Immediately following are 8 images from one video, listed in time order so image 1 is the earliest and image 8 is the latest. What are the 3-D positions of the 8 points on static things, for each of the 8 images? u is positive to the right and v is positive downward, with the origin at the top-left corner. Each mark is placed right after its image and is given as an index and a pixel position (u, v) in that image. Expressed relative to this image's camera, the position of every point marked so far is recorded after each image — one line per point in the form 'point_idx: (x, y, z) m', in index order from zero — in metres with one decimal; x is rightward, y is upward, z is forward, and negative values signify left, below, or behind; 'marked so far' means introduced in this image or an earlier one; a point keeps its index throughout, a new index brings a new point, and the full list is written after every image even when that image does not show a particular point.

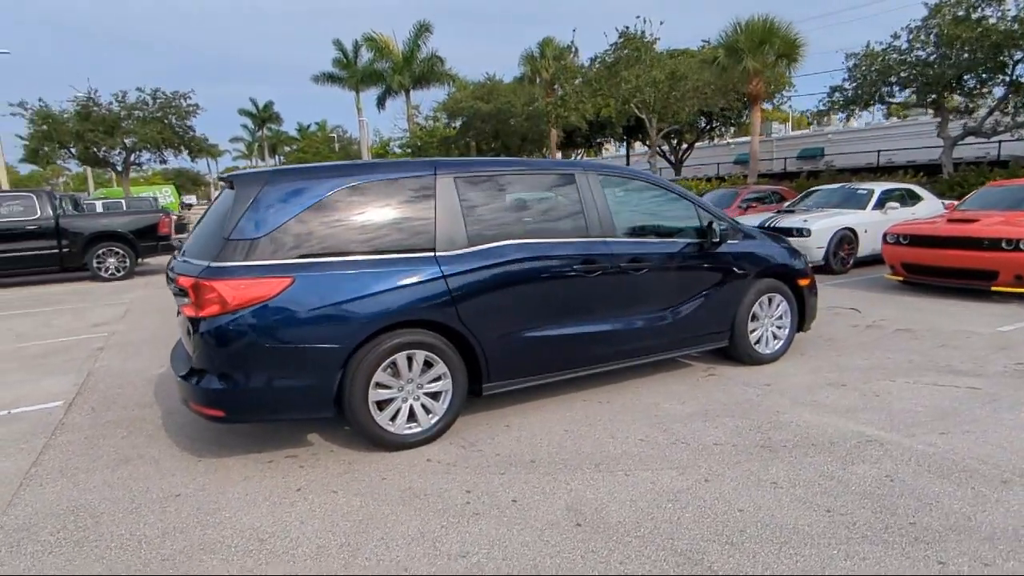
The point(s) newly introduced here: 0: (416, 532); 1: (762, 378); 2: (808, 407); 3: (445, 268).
0: (-0.6, -1.5, +3.6) m
1: (+2.5, -0.9, +6.0) m
2: (+2.5, -1.0, +5.2) m
3: (-0.6, +0.1, +4.8) m
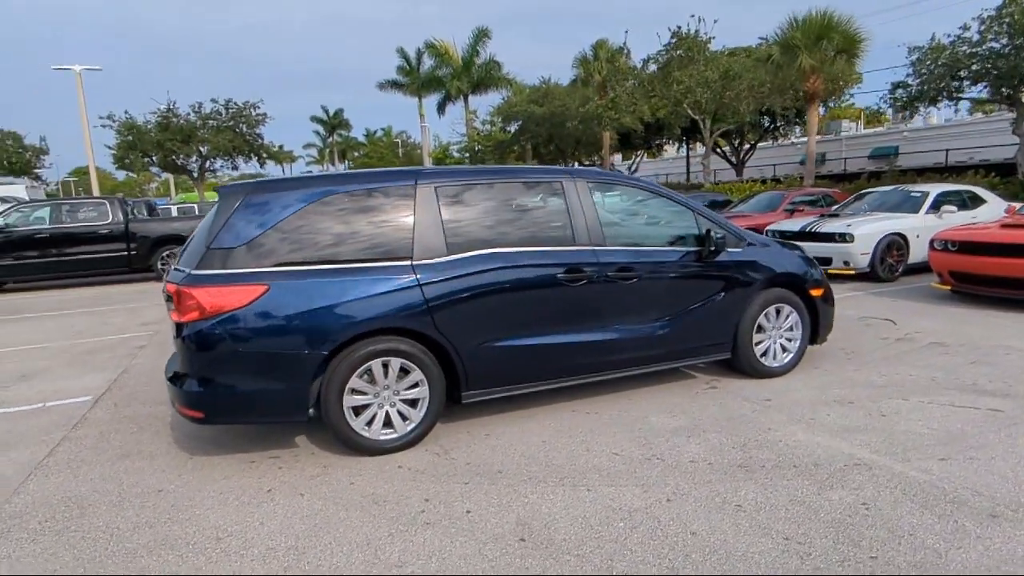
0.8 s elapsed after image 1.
0: (-0.9, -1.5, +3.7) m
1: (+2.4, -1.0, +5.8) m
2: (+2.4, -1.1, +5.0) m
3: (-0.8, +0.1, +4.9) m
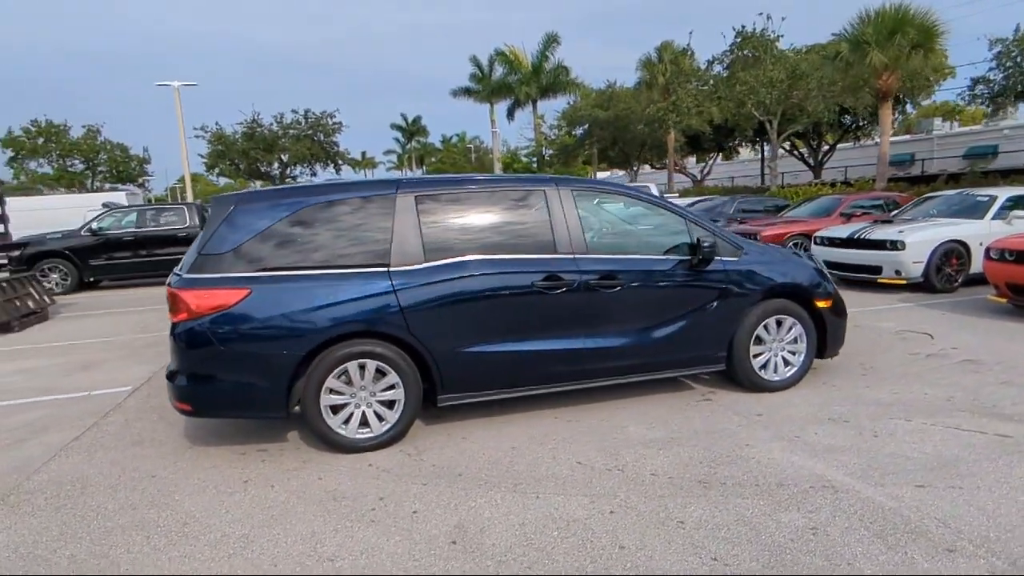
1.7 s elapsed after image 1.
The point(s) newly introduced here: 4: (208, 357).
0: (-1.3, -1.6, +3.8) m
1: (+2.2, -1.1, +5.5) m
2: (+2.1, -1.2, +4.7) m
3: (-1.0, 0.0, +5.0) m
4: (-2.4, -0.5, +4.8) m
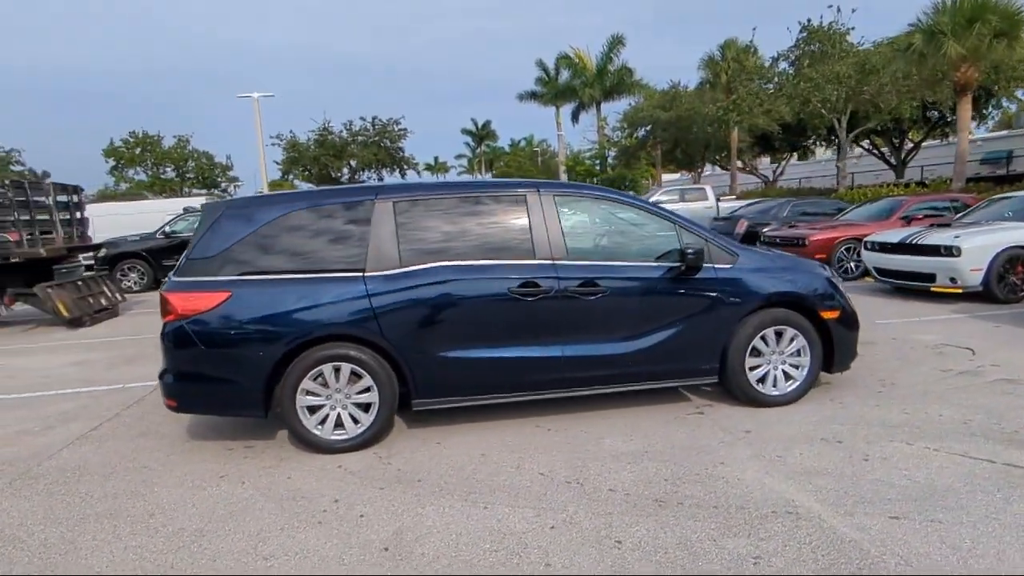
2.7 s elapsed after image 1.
0: (-1.7, -1.6, +4.0) m
1: (+2.0, -1.2, +5.2) m
2: (+1.8, -1.3, +4.4) m
3: (-1.2, 0.0, +5.1) m
4: (-2.7, -0.6, +5.0) m
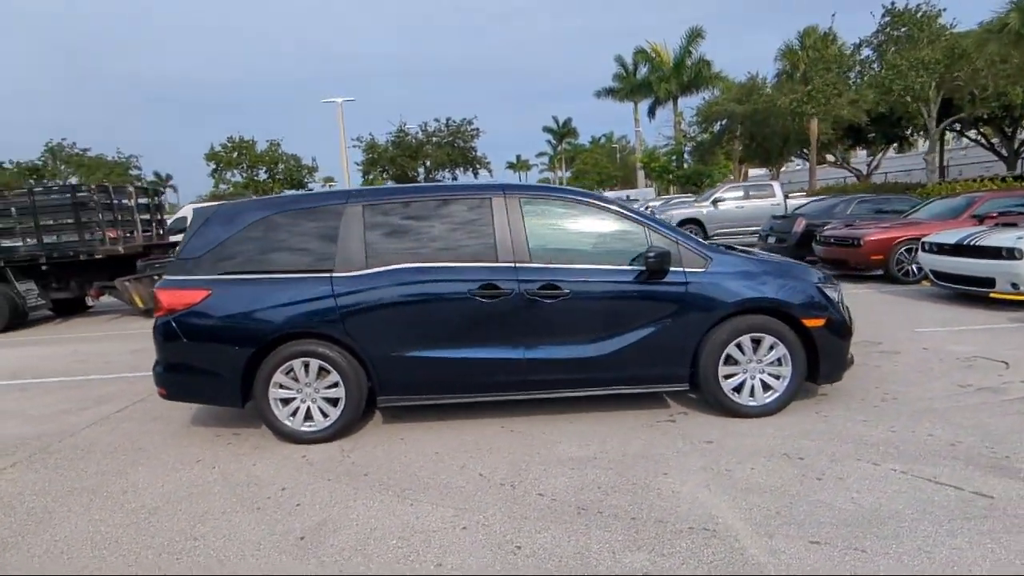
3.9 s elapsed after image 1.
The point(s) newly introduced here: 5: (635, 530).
0: (-2.2, -1.6, +4.2) m
1: (+1.7, -1.2, +5.0) m
2: (+1.4, -1.3, +4.2) m
3: (-1.5, 0.0, +5.3) m
4: (-3.0, -0.5, +5.4) m
5: (+0.7, -1.4, +3.6) m
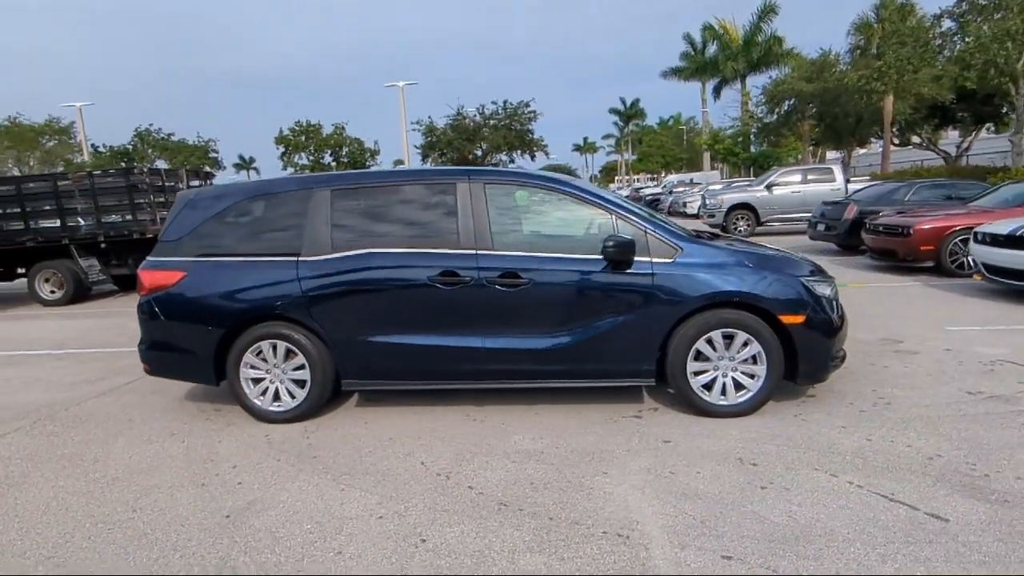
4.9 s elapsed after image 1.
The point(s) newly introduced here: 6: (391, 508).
0: (-2.6, -1.4, +4.4) m
1: (+1.3, -1.1, +4.7) m
2: (+0.9, -1.3, +4.0) m
3: (-1.8, +0.2, +5.3) m
4: (-3.3, -0.4, +5.6) m
5: (+0.2, -1.4, +3.5) m
6: (-0.8, -1.4, +3.8) m
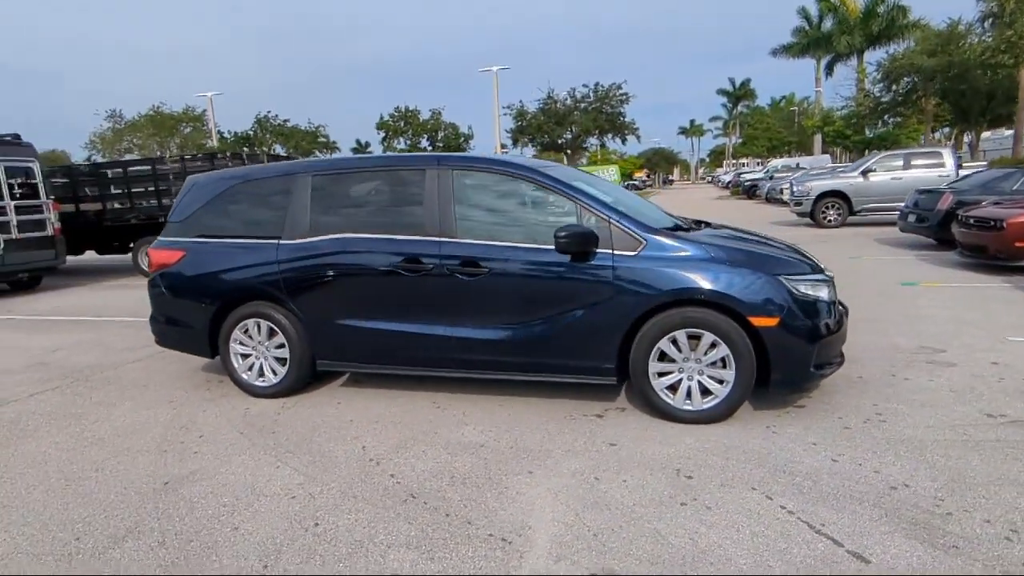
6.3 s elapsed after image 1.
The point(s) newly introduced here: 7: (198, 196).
0: (-3.1, -1.3, +4.8) m
1: (+0.9, -1.1, +4.4) m
2: (+0.4, -1.2, +3.8) m
3: (-2.1, +0.3, +5.5) m
4: (-3.5, -0.1, +6.0) m
5: (-0.4, -1.3, +3.4) m
6: (-1.3, -1.3, +3.9) m
7: (-3.3, +0.8, +6.1) m
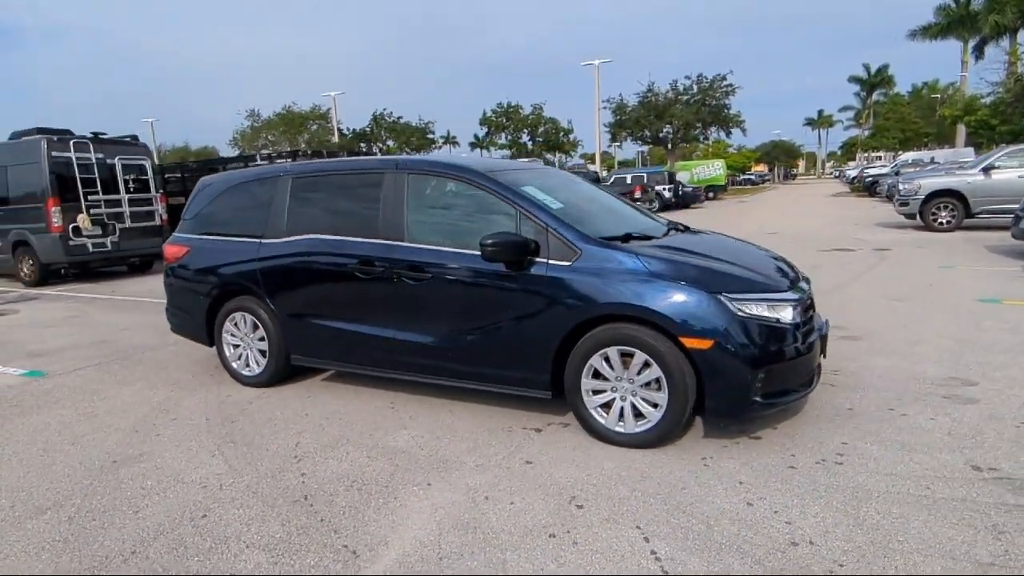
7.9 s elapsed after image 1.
0: (-3.5, -1.2, +5.2) m
1: (+0.3, -1.2, +4.2) m
2: (-0.3, -1.3, +3.7) m
3: (-2.4, +0.3, +5.8) m
4: (-3.7, 0.0, +6.6) m
5: (-1.2, -1.4, +3.4) m
6: (-2.0, -1.3, +4.1) m
7: (-3.4, +0.9, +6.6) m
